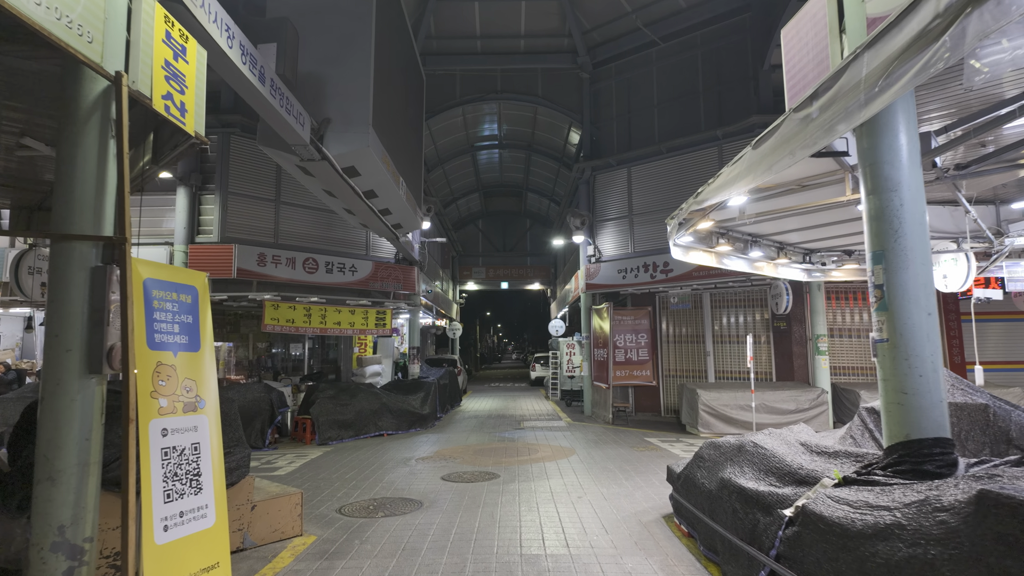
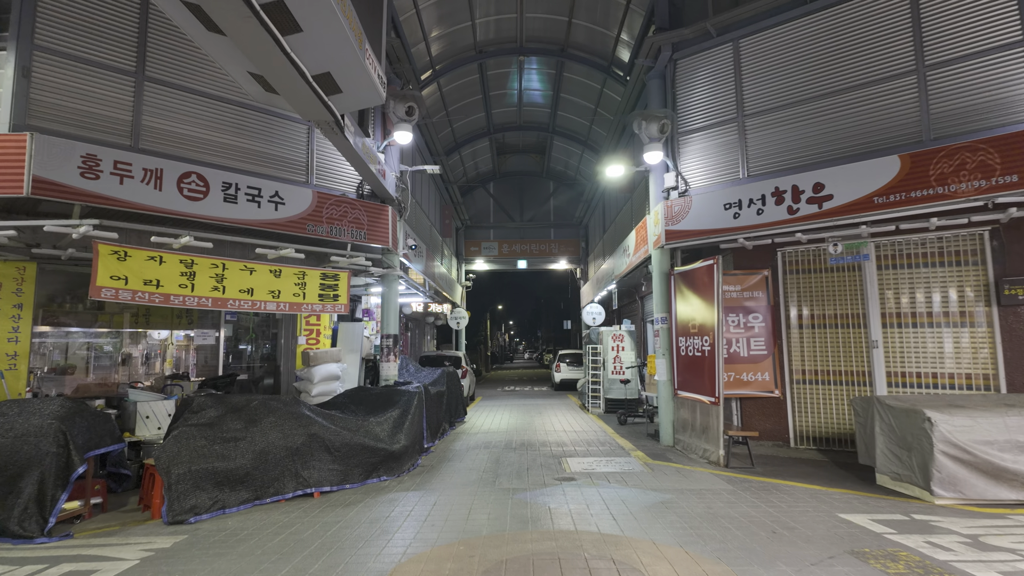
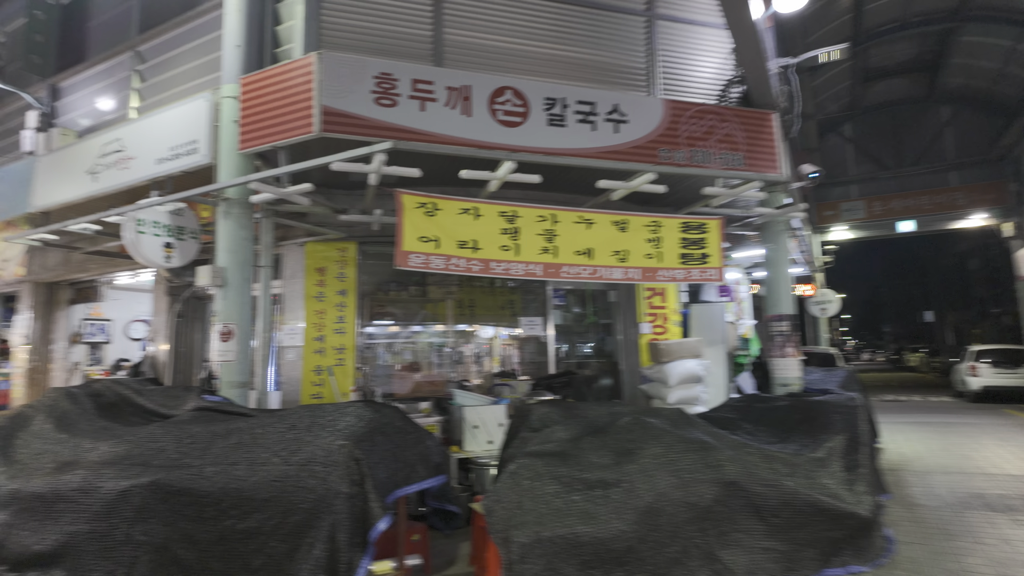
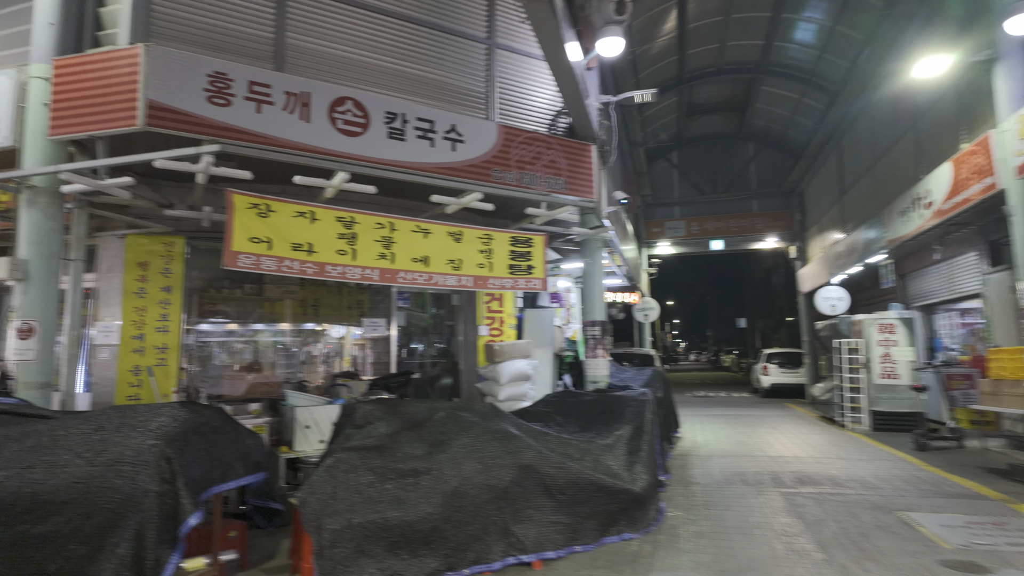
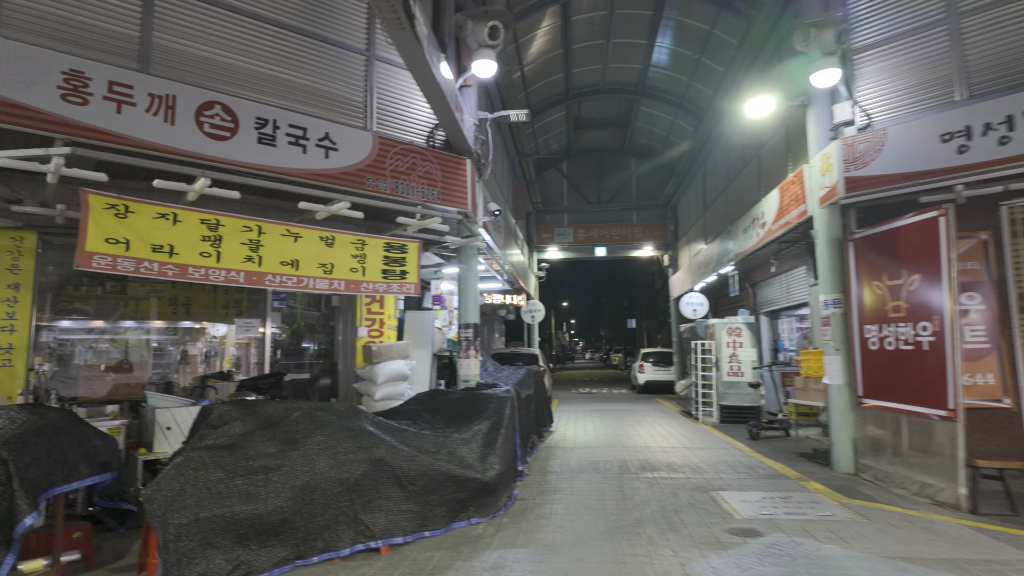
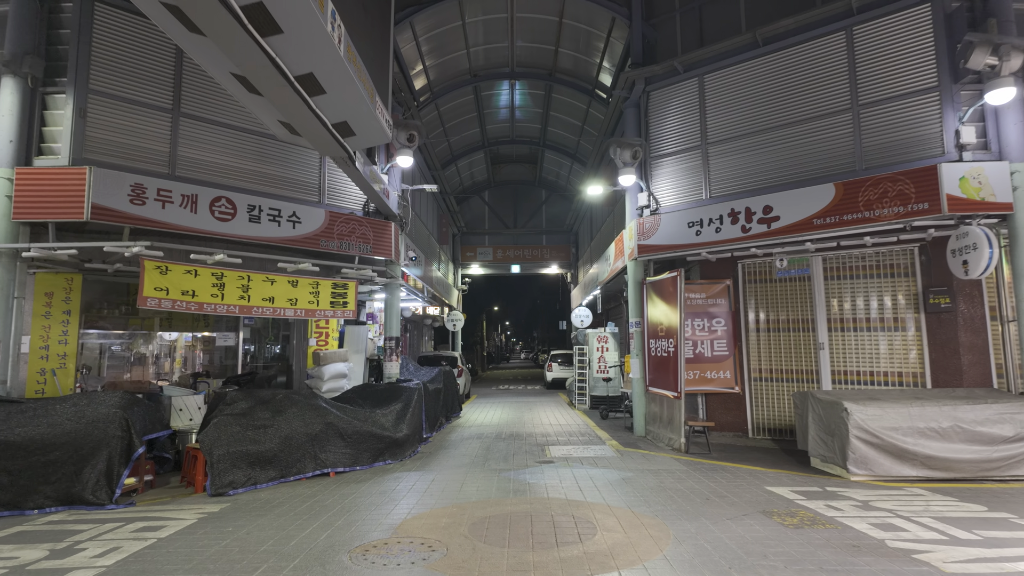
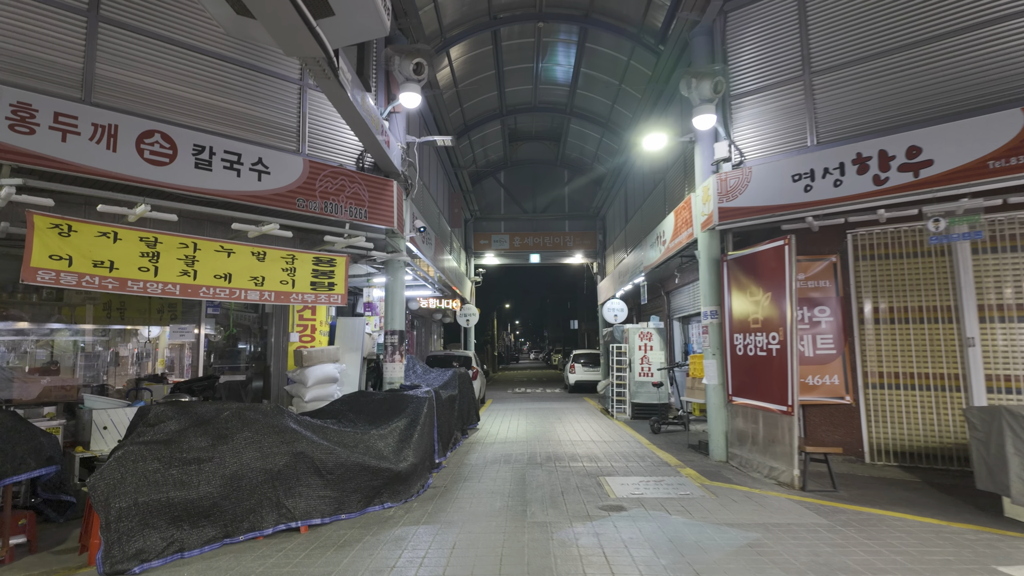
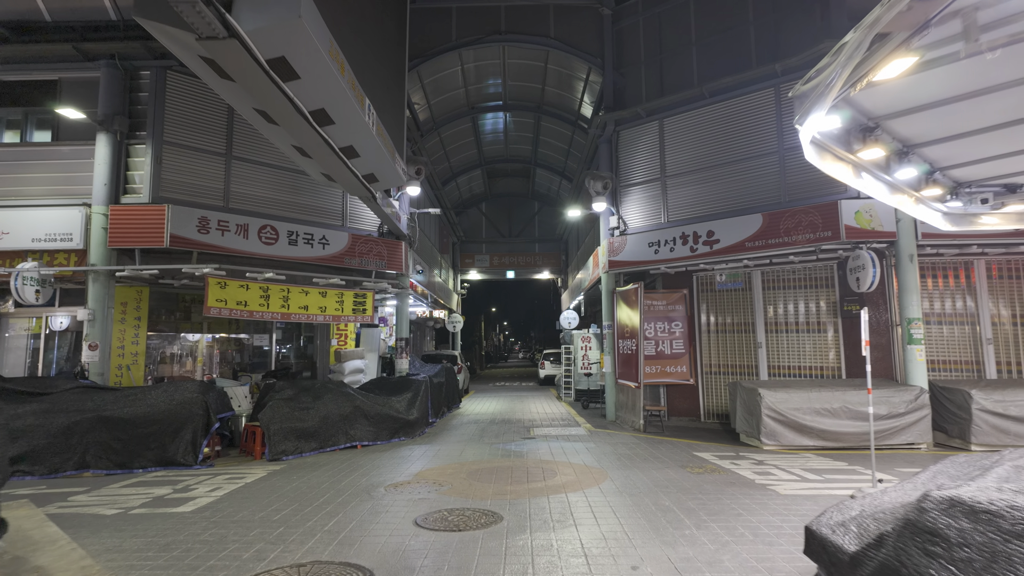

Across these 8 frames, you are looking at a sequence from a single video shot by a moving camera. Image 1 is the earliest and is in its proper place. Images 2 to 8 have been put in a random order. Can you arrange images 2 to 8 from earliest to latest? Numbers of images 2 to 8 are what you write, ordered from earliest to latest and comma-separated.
8, 6, 2, 7, 5, 4, 3
